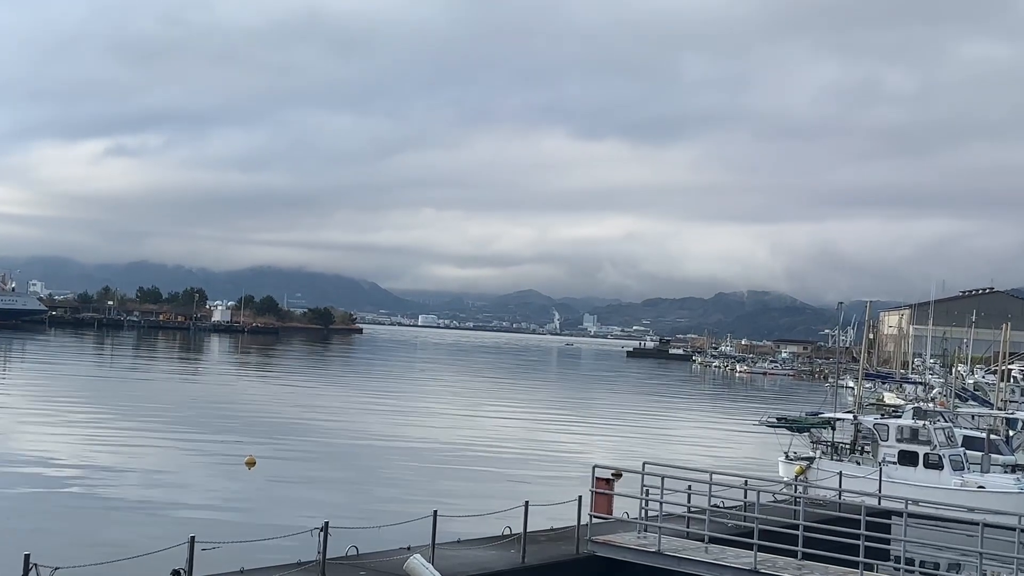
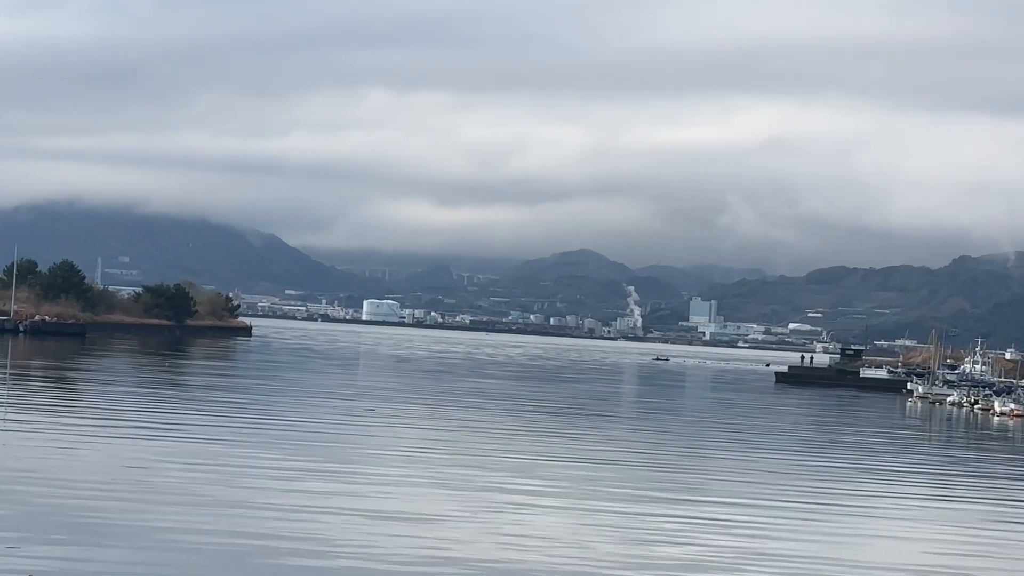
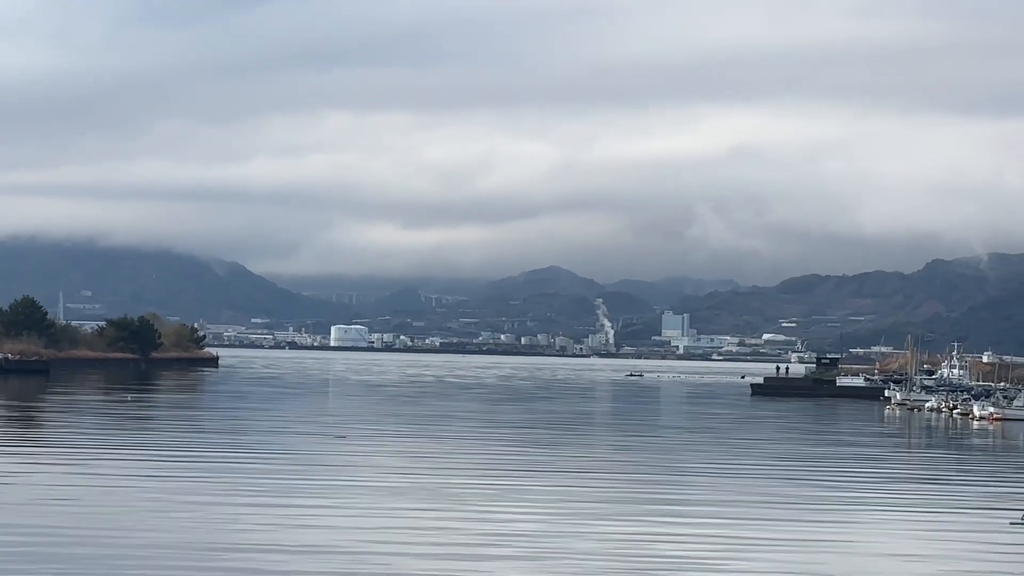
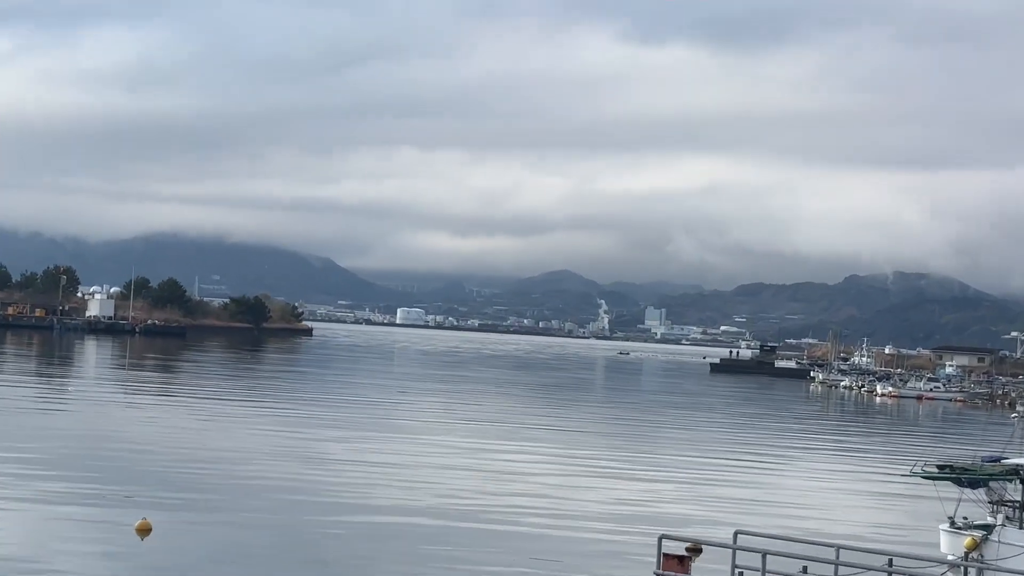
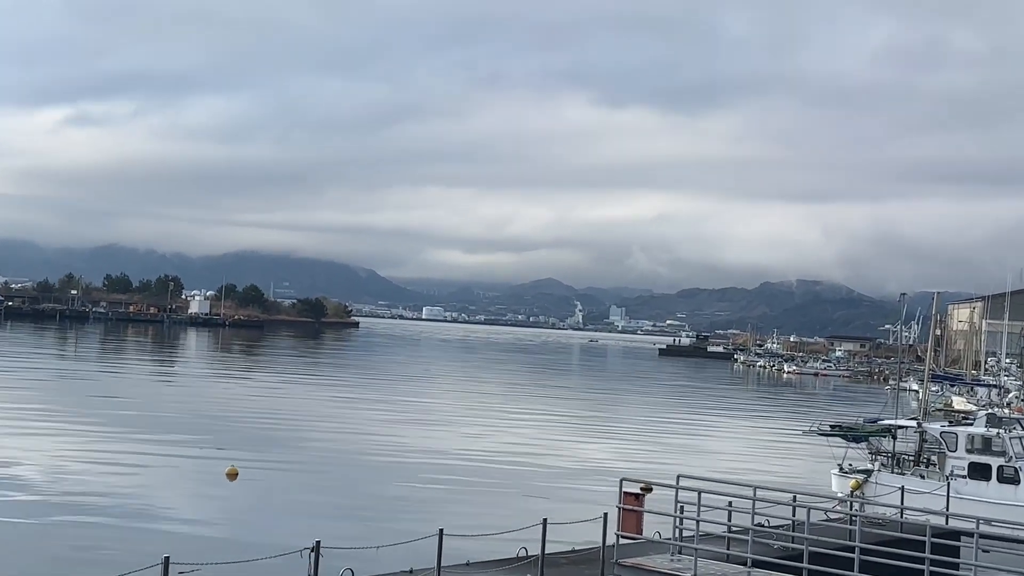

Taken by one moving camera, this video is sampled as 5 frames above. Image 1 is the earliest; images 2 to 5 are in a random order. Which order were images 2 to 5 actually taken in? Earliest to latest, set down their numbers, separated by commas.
5, 4, 2, 3
